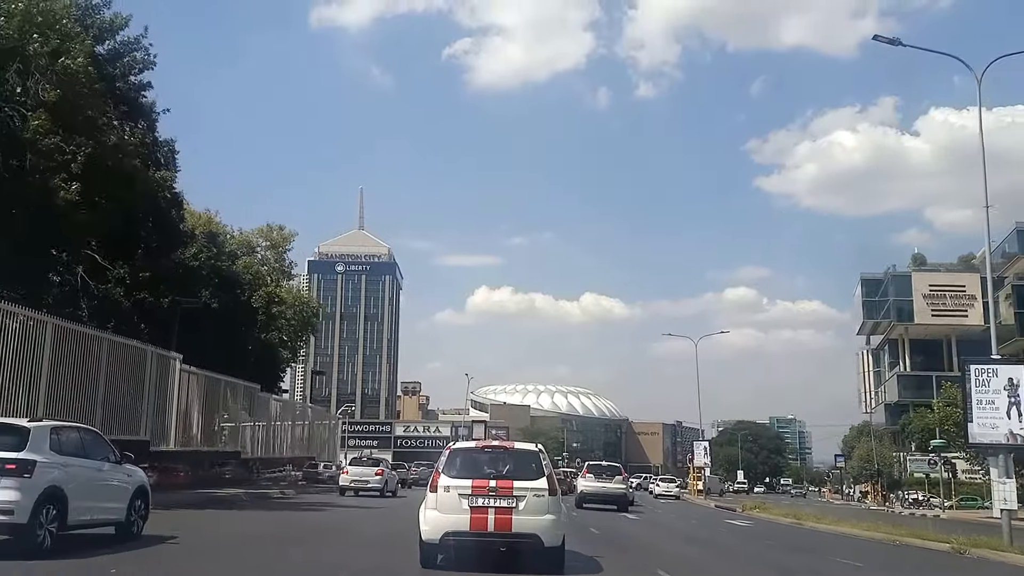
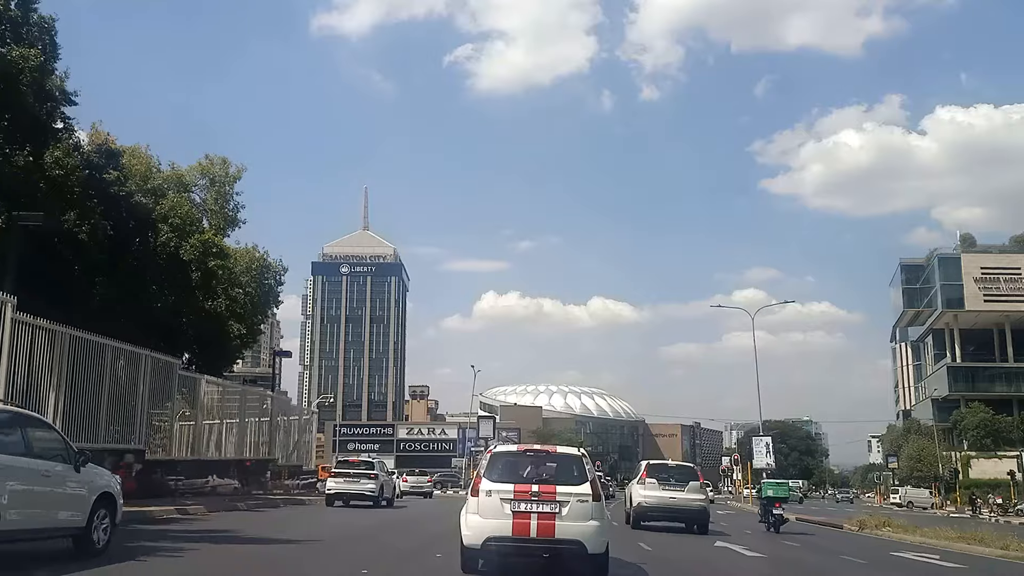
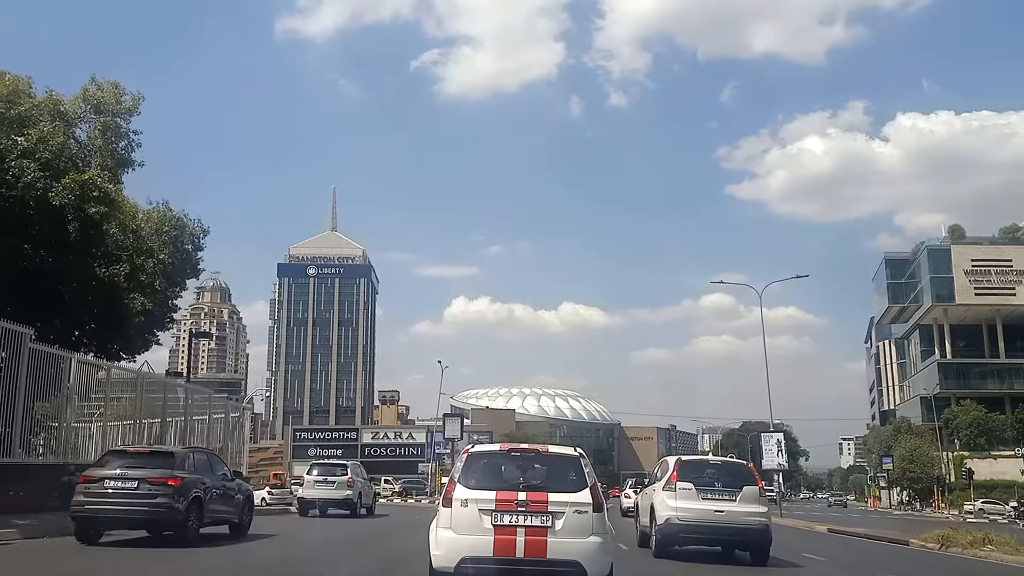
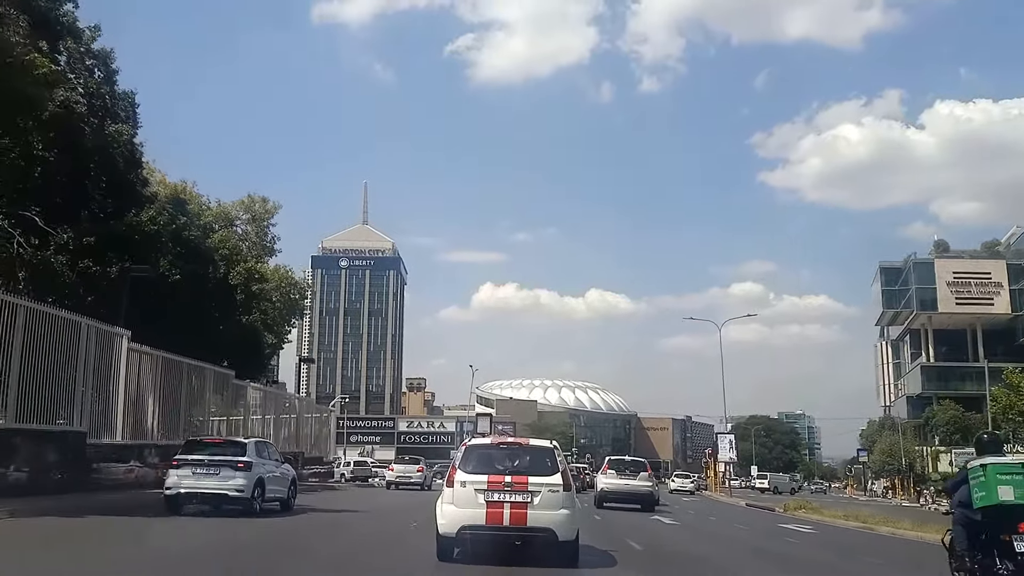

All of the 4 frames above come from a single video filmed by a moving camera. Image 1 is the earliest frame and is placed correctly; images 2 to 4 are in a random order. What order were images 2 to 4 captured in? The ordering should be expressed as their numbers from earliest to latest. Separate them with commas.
4, 2, 3
